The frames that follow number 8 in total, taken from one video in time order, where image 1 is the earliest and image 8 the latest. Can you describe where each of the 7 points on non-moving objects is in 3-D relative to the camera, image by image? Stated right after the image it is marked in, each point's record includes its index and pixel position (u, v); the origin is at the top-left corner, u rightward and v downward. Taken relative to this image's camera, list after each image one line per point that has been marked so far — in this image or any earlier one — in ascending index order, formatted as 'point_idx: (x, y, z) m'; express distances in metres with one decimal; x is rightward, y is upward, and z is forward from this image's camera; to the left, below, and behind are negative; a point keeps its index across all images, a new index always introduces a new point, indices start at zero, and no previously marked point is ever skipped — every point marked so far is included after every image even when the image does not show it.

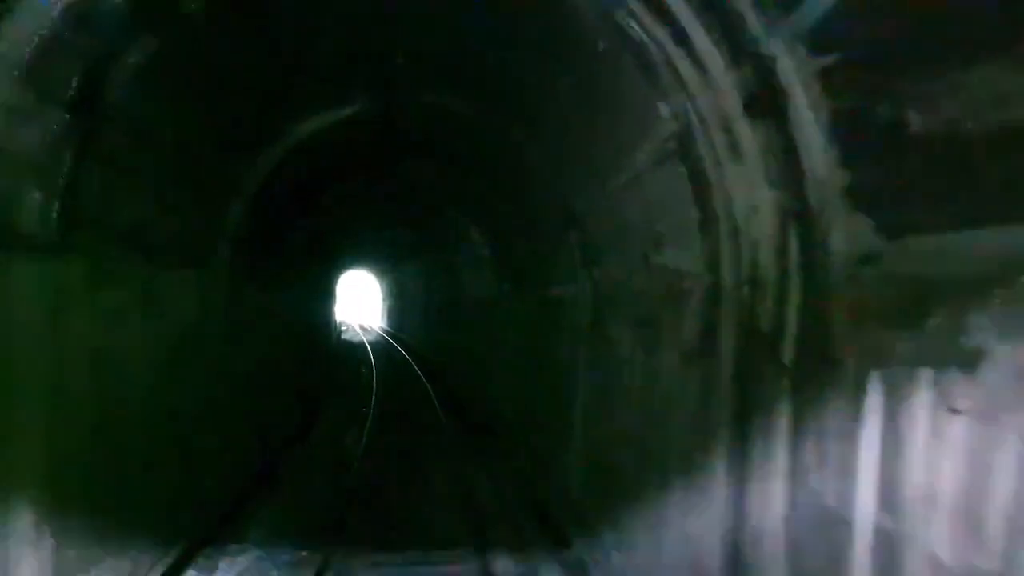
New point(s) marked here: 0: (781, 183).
0: (+1.0, +0.4, +2.7) m
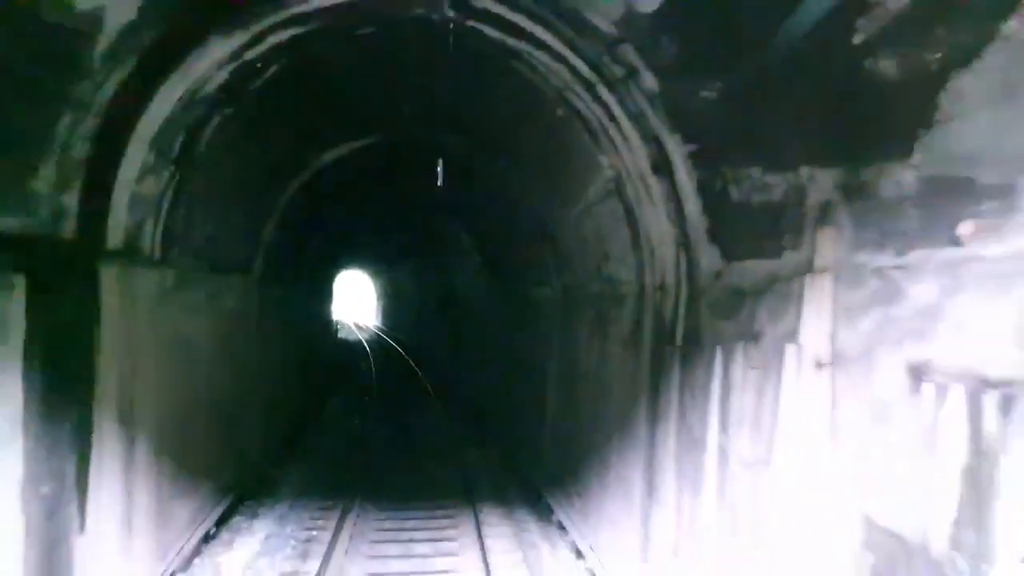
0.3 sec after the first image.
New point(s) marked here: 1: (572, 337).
0: (+0.9, +0.3, +4.0) m
1: (+0.5, -0.5, +6.0) m
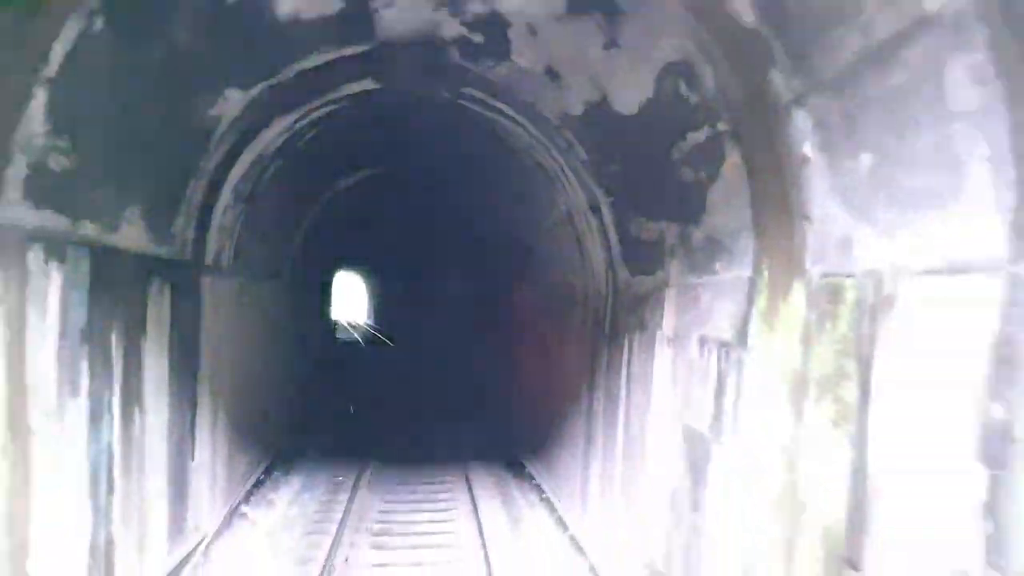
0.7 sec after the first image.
0: (+0.7, +0.3, +5.7) m
1: (+0.3, -0.5, +7.7) m
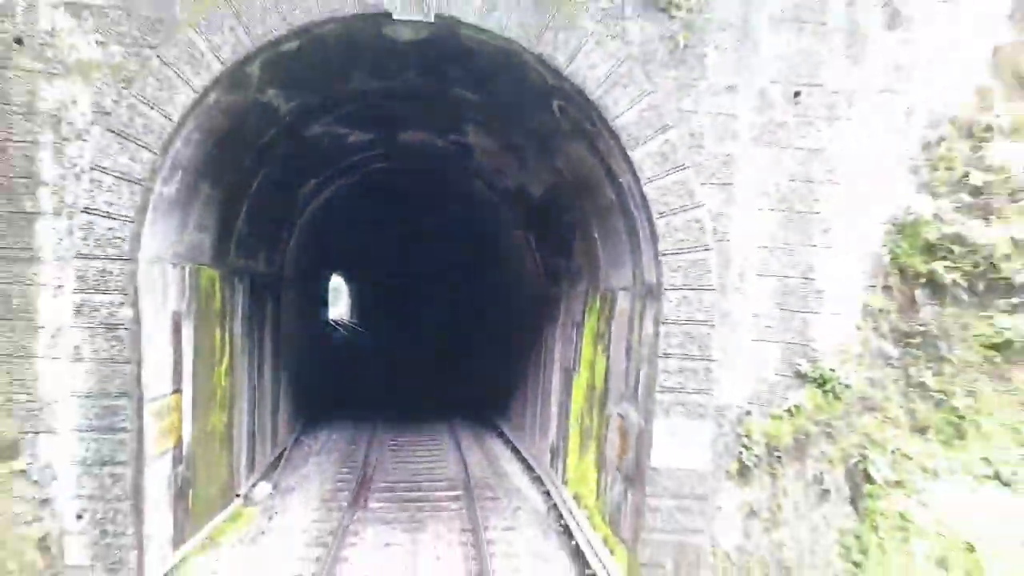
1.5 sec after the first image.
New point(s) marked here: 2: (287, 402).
0: (+0.3, +0.2, +9.1) m
1: (-0.1, -0.6, +11.1) m
2: (-2.9, -1.5, +9.7) m
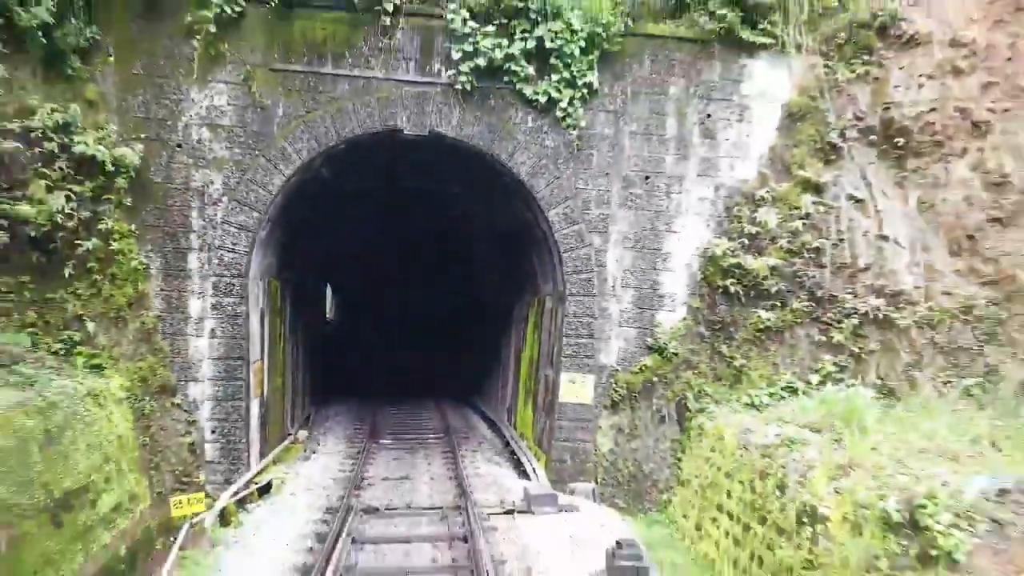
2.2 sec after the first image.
0: (-0.2, +0.2, +12.2) m
1: (-0.7, -0.7, +14.1) m
2: (-3.5, -1.5, +12.6) m
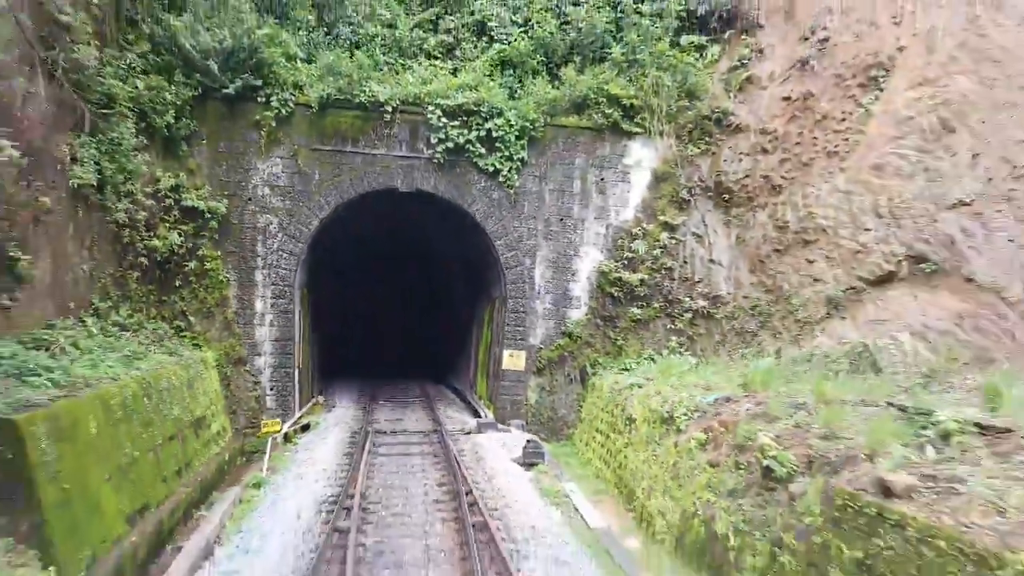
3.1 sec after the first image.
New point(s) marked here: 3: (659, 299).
0: (-1.1, +0.1, +16.0) m
1: (-1.6, -0.7, +18.0) m
2: (-4.3, -1.6, +16.4) m
3: (+2.3, -0.2, +11.8) m
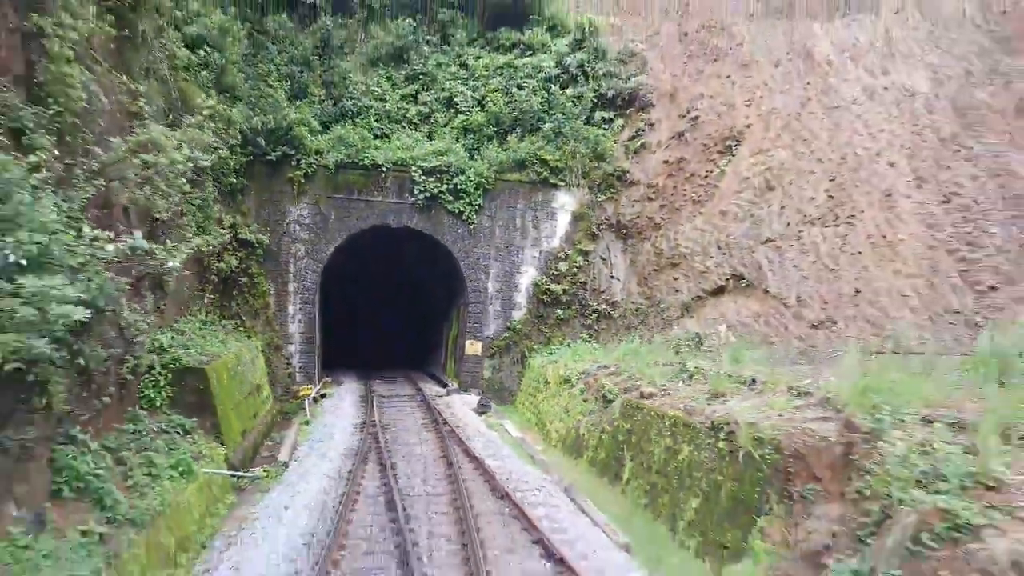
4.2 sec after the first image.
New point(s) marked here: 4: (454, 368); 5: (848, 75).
0: (-2.2, -0.1, +20.8) m
1: (-2.8, -1.0, +22.7) m
2: (-5.4, -1.8, +21.0) m
3: (+1.4, -0.4, +16.7) m
4: (-1.4, -2.0, +17.5) m
5: (+8.4, +5.4, +18.4) m
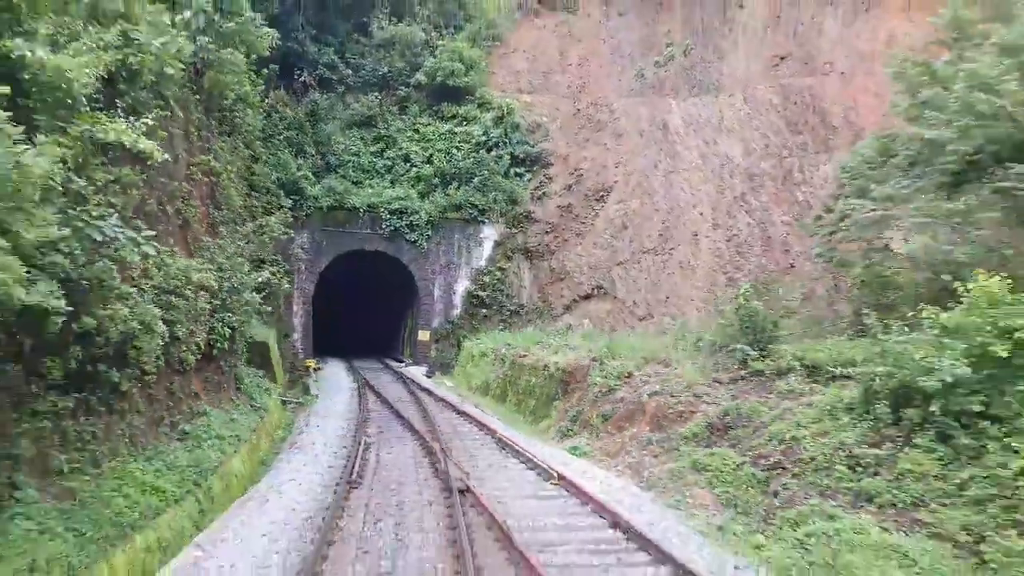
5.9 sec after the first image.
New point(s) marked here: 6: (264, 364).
0: (-4.5, -0.3, +28.0) m
1: (-5.2, -1.1, +29.9) m
2: (-7.7, -2.0, +28.0) m
3: (-0.6, -0.6, +24.2) m
4: (-3.5, -2.1, +24.8) m
5: (+6.3, +5.2, +26.3) m
6: (-5.7, -1.8, +16.9) m
